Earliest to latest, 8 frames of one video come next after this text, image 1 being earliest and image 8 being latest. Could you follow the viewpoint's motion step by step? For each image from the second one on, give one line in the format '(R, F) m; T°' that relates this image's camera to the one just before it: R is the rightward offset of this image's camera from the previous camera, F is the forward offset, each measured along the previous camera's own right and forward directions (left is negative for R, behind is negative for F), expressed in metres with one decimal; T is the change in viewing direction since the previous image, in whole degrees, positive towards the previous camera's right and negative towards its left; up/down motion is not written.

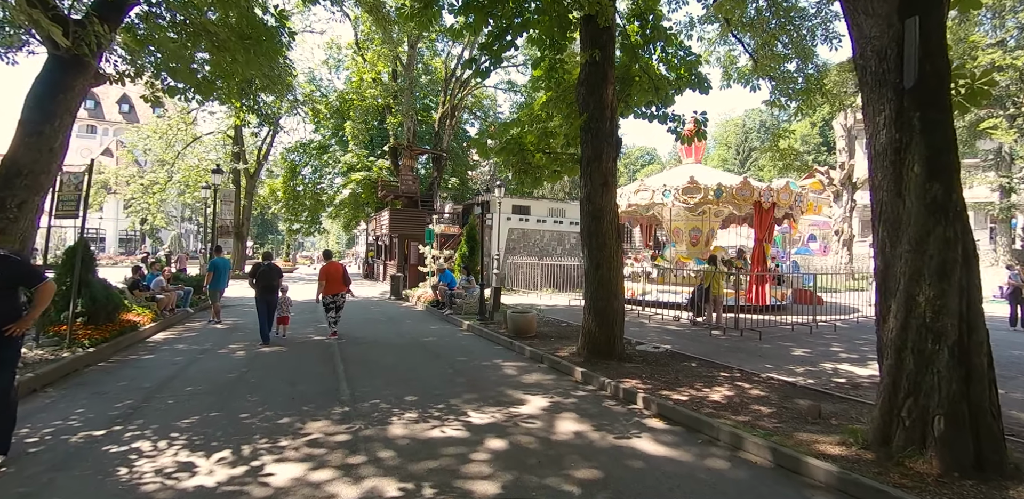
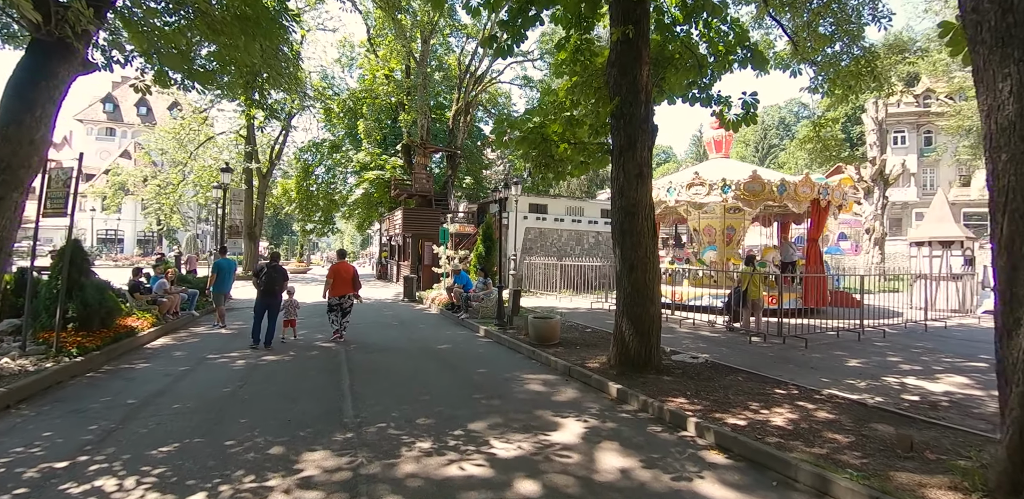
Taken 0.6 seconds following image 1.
(-0.1, +0.8) m; -2°
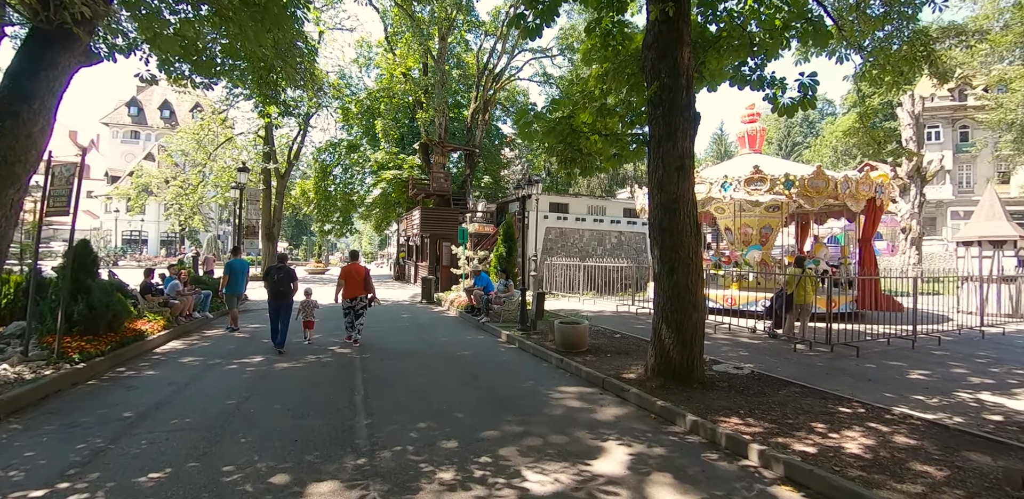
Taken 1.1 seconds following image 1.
(-0.1, +0.6) m; -2°
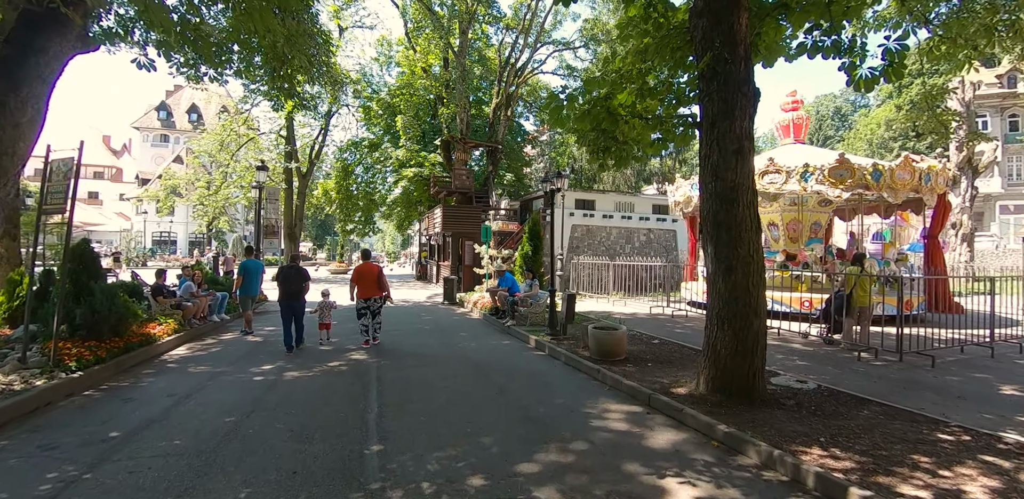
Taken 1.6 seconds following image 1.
(-0.1, +0.8) m; -3°
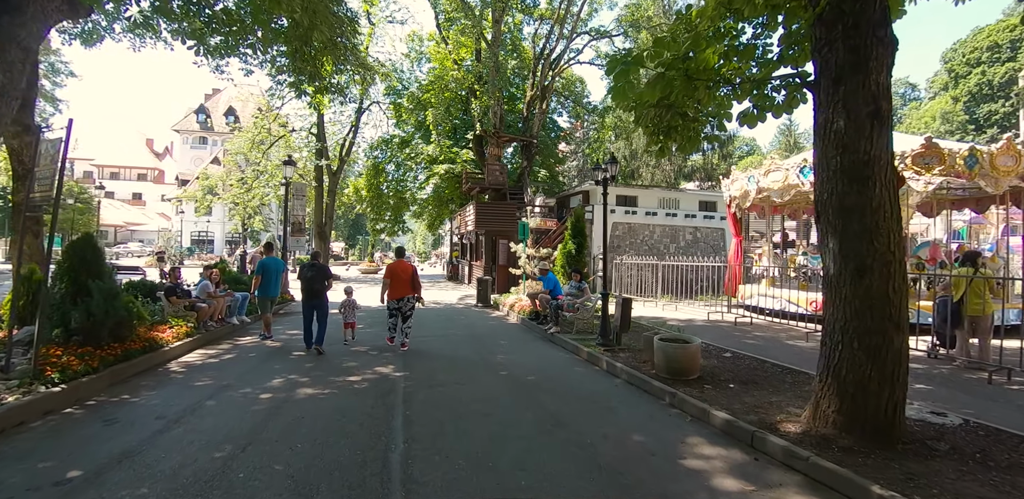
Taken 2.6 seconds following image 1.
(-0.3, +1.2) m; -3°
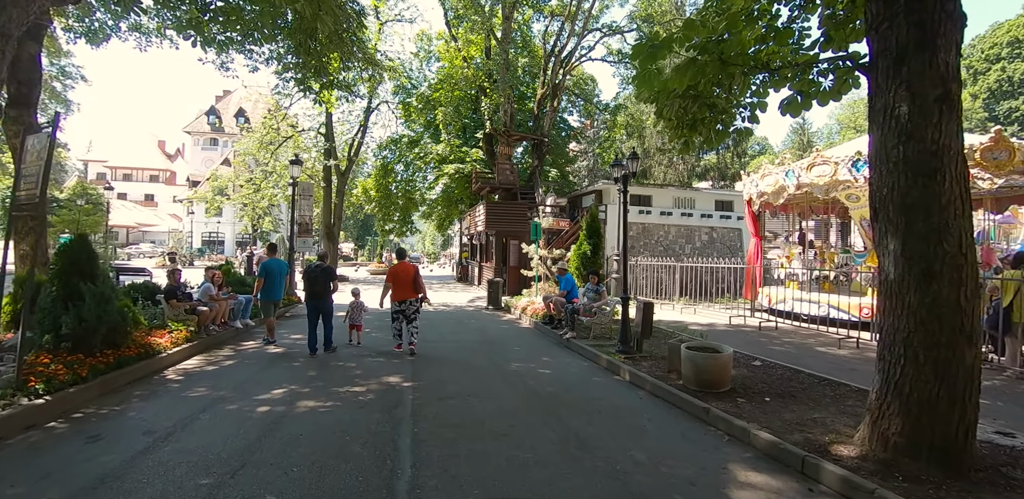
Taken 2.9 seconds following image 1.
(-0.1, +0.4) m; -1°
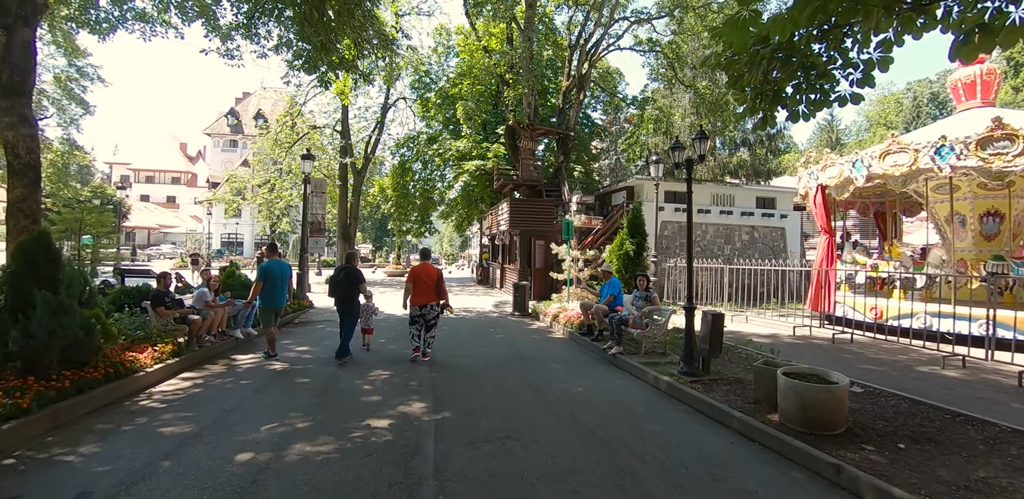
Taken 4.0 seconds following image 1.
(-0.3, +1.3) m; -2°
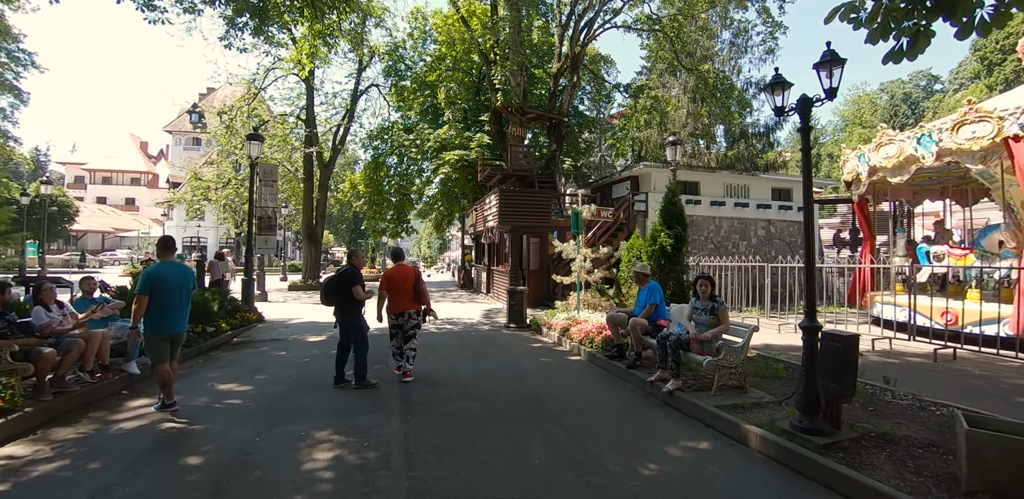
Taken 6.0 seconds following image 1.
(-0.4, +2.4) m; +2°
